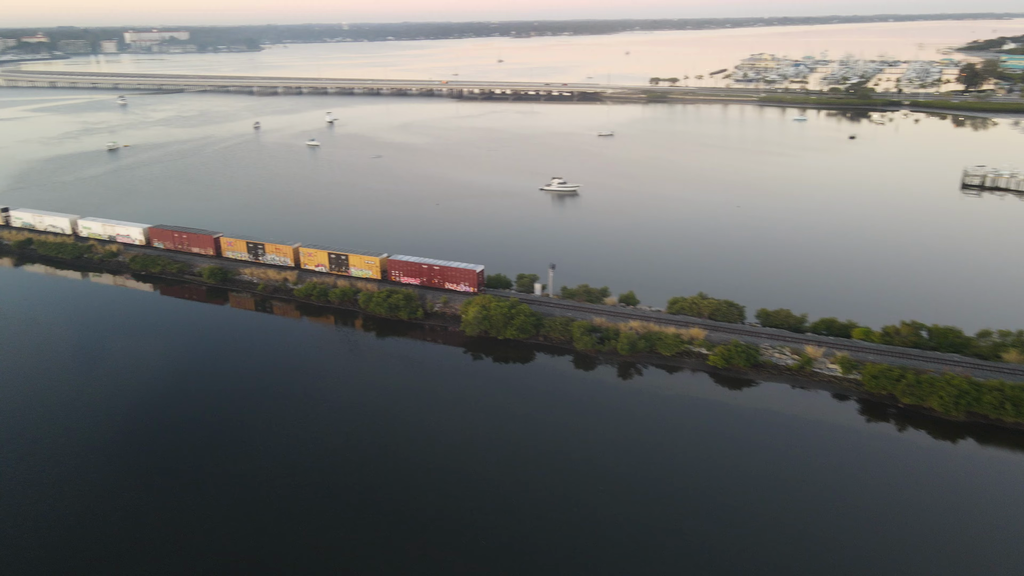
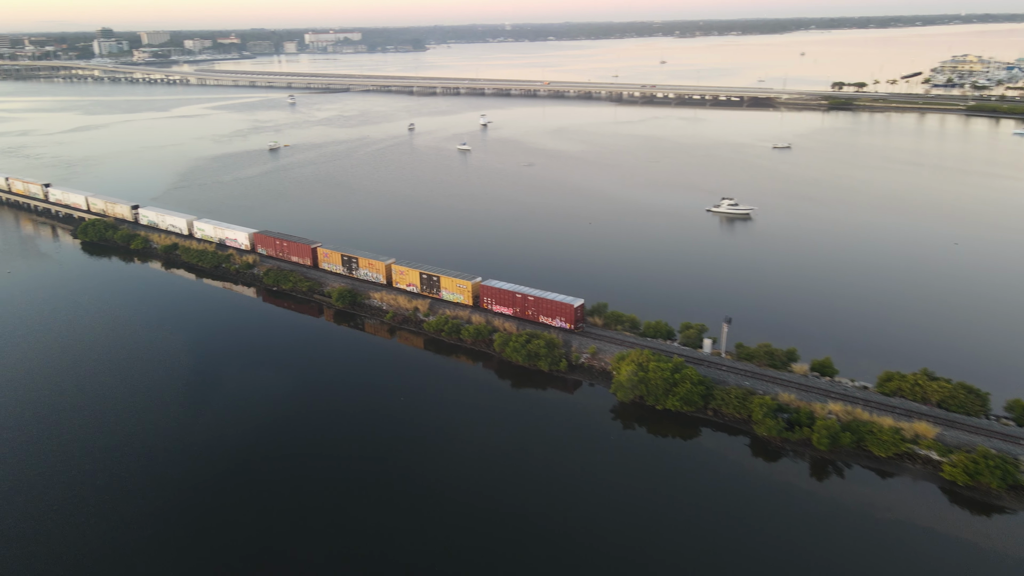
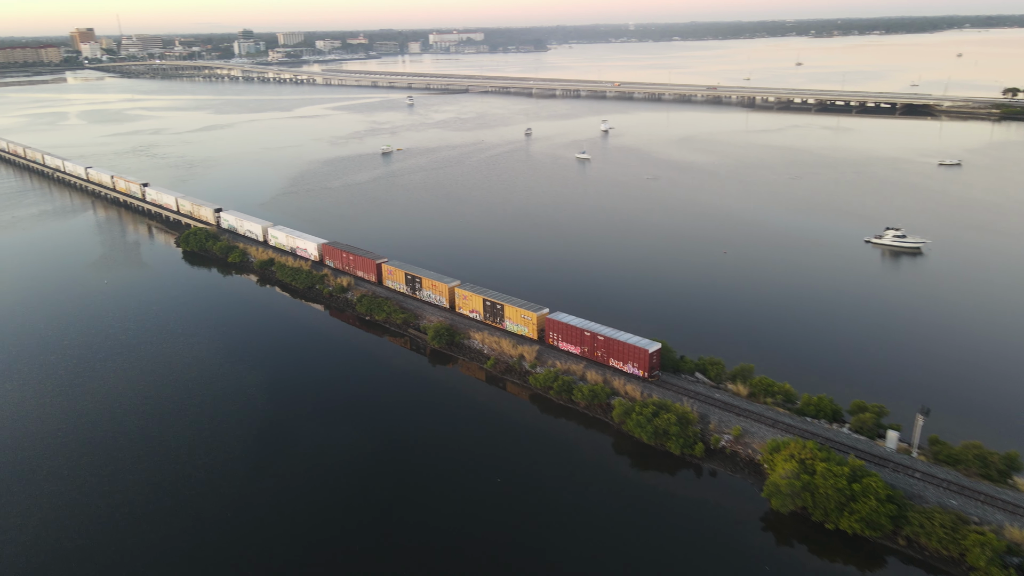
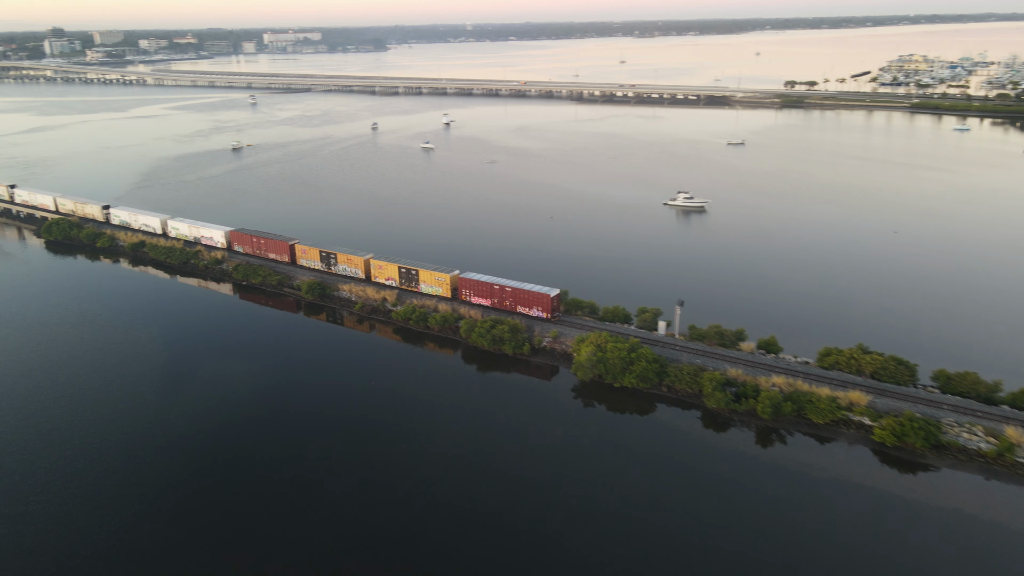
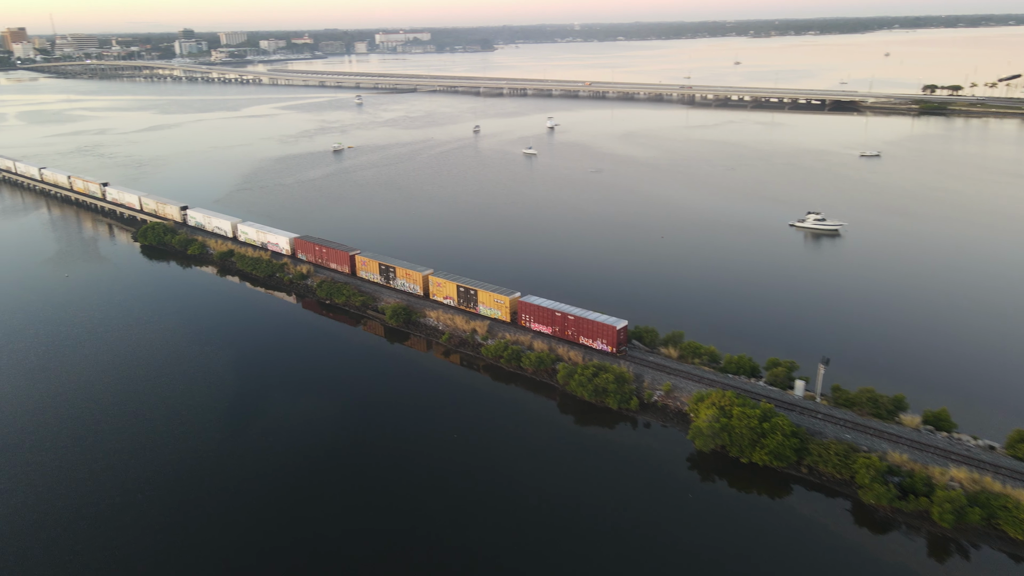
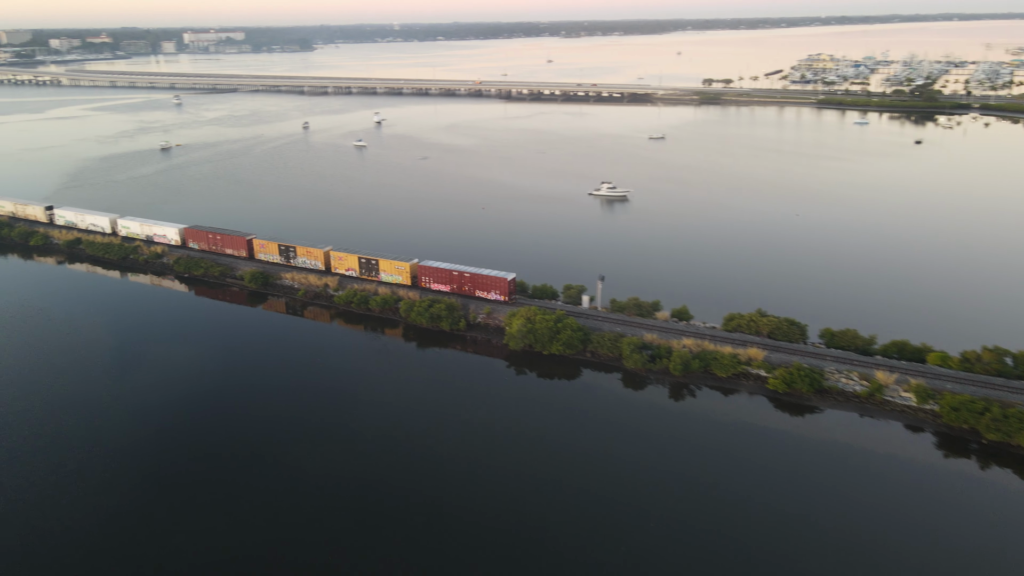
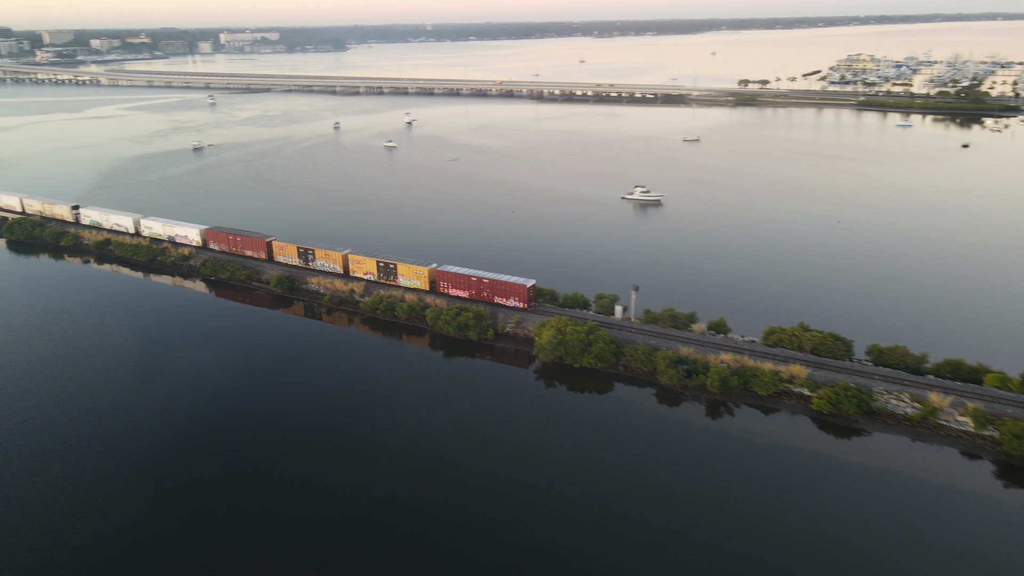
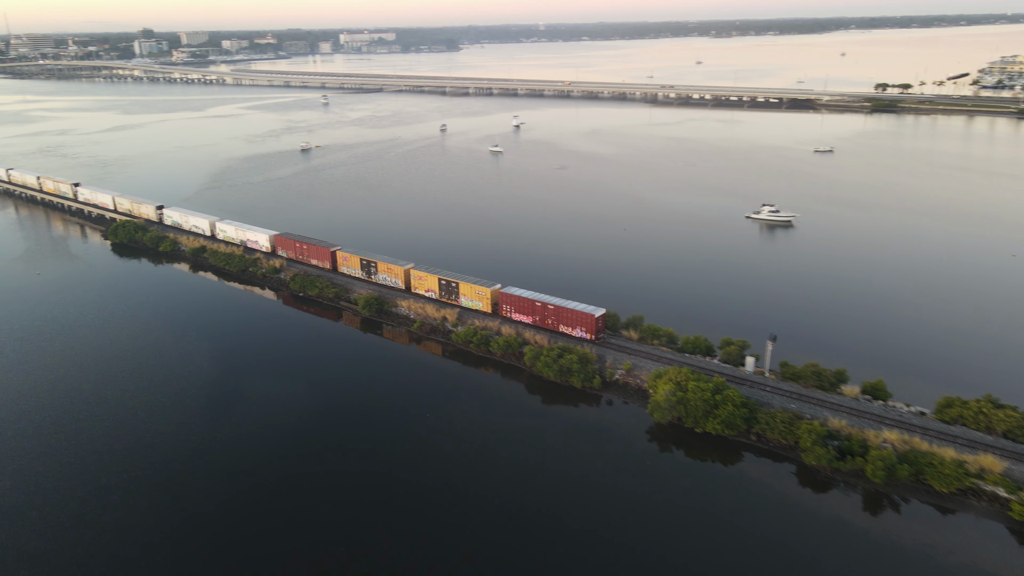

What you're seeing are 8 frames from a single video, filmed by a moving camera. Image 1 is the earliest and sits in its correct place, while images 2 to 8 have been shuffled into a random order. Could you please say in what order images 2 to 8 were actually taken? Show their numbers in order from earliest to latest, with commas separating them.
6, 7, 4, 2, 8, 5, 3
